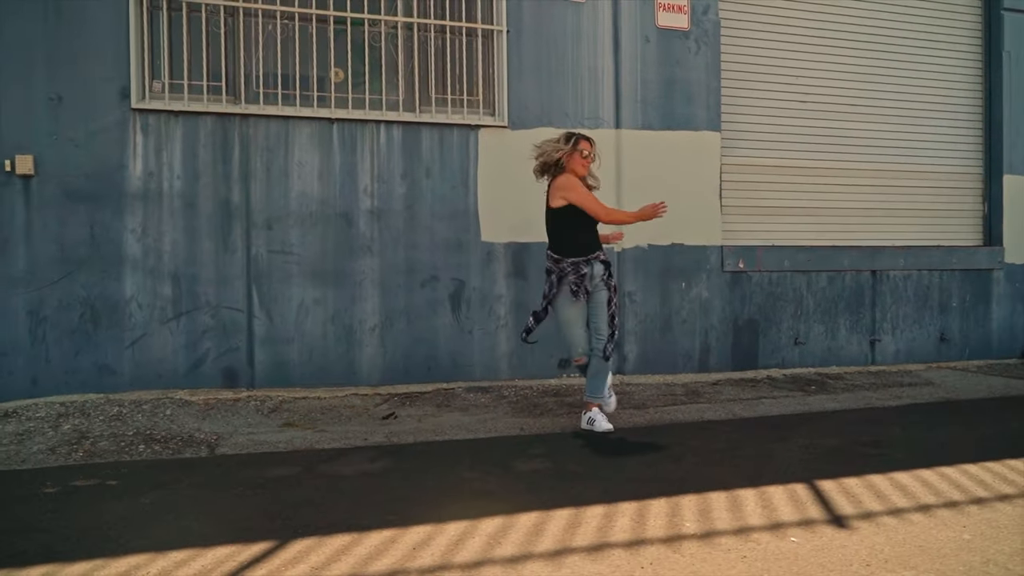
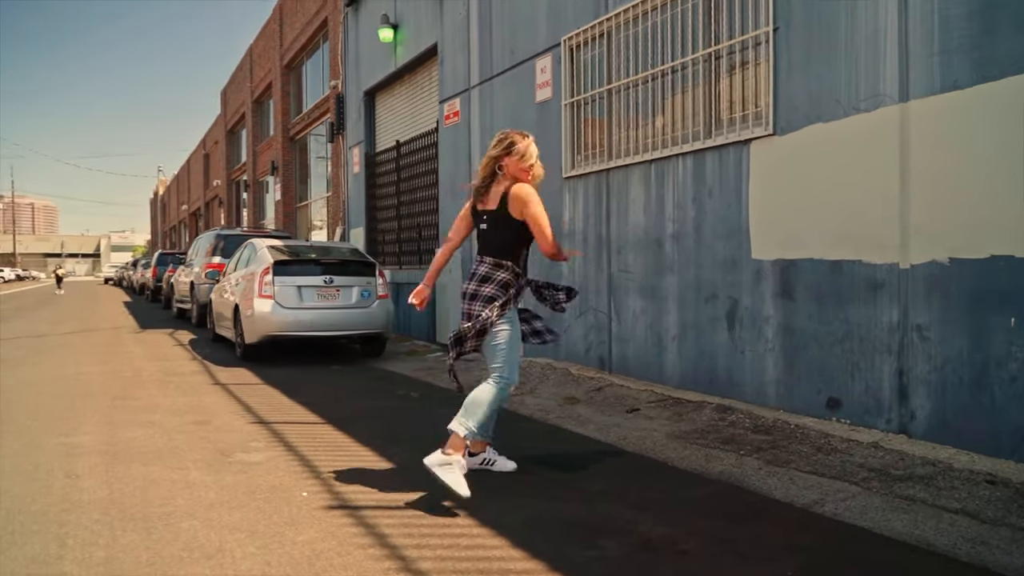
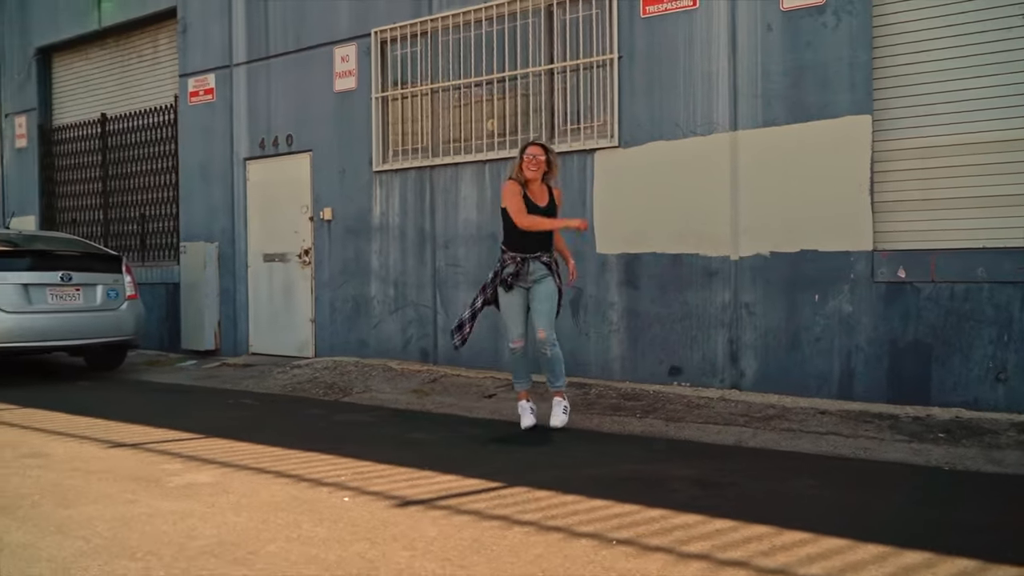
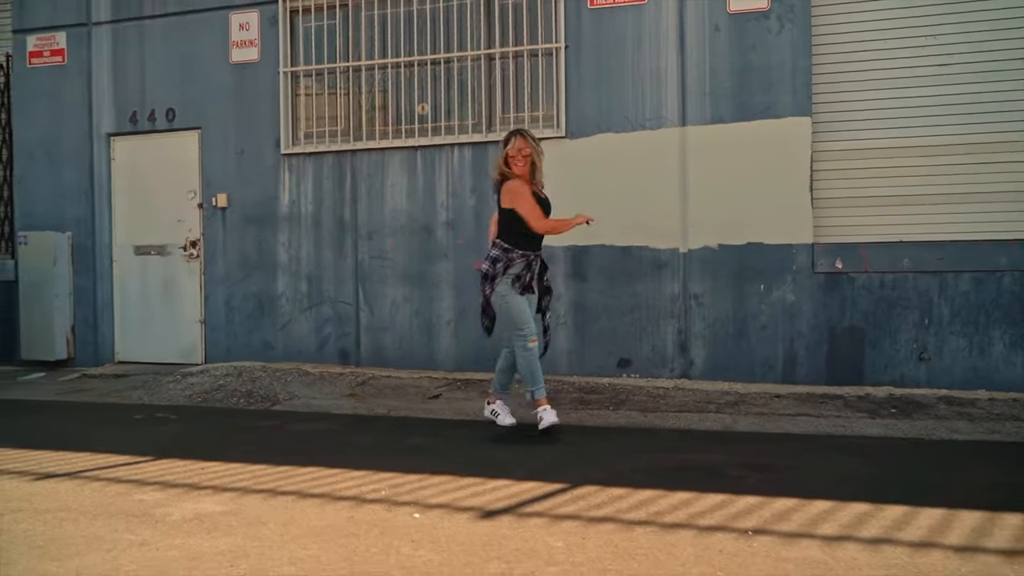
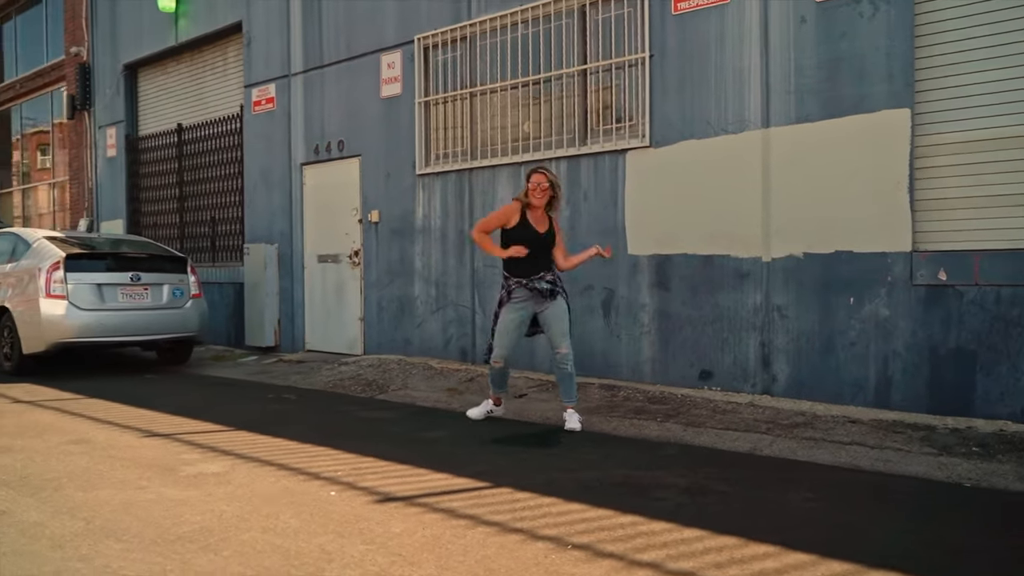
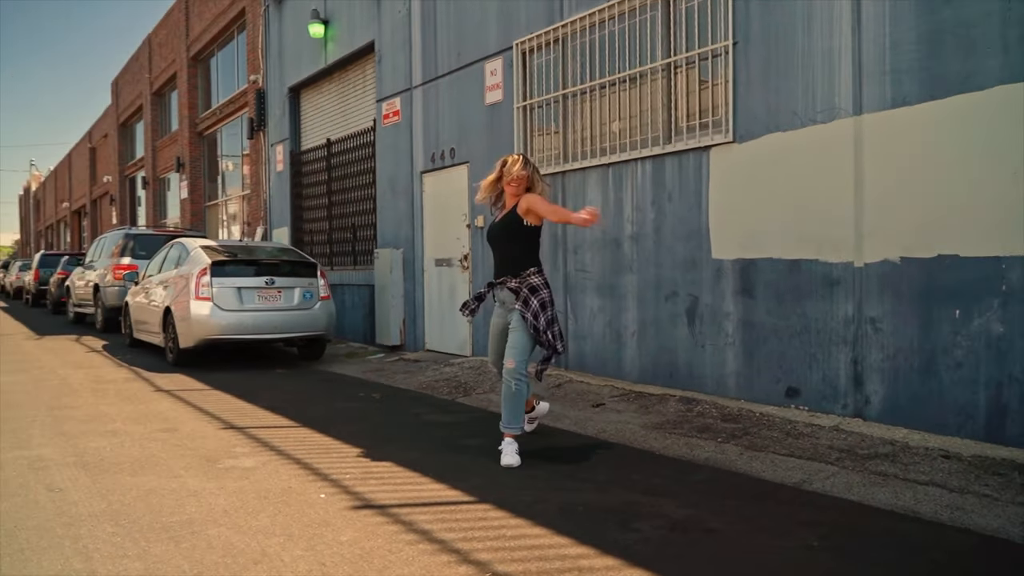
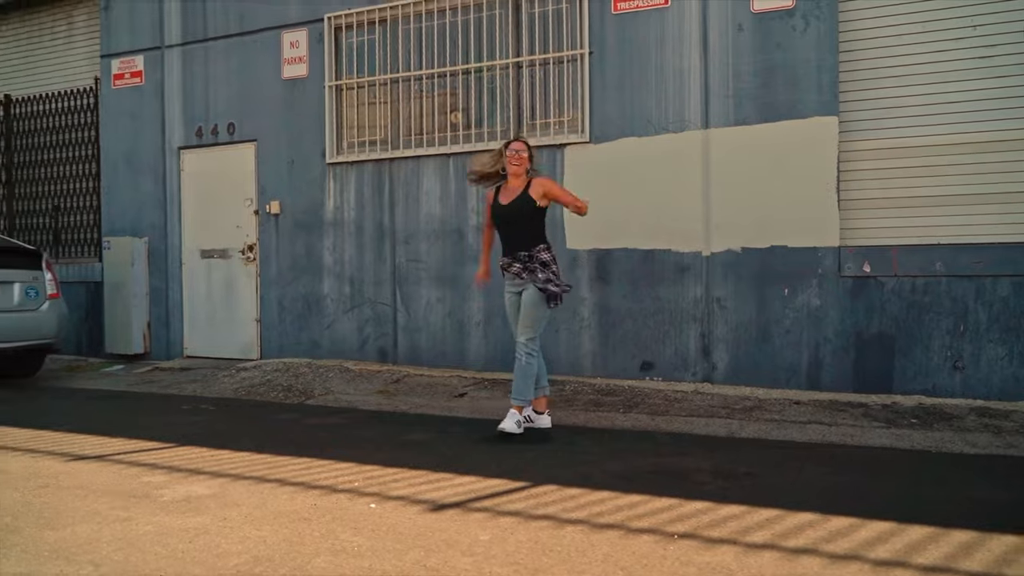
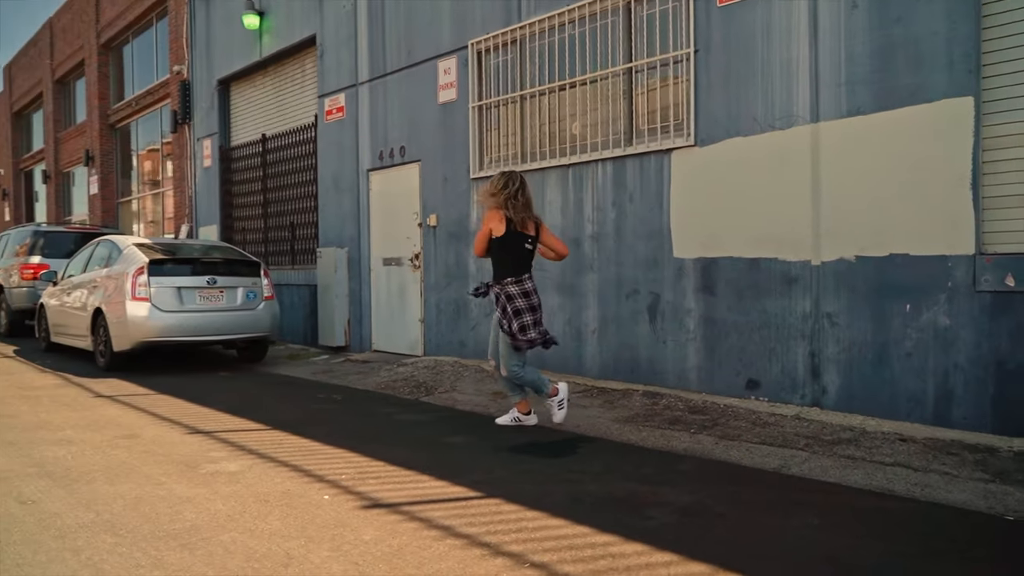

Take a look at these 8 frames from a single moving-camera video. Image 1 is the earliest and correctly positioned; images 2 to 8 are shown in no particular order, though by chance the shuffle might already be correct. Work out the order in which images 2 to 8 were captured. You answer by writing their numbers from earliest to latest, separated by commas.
4, 7, 3, 5, 8, 6, 2
